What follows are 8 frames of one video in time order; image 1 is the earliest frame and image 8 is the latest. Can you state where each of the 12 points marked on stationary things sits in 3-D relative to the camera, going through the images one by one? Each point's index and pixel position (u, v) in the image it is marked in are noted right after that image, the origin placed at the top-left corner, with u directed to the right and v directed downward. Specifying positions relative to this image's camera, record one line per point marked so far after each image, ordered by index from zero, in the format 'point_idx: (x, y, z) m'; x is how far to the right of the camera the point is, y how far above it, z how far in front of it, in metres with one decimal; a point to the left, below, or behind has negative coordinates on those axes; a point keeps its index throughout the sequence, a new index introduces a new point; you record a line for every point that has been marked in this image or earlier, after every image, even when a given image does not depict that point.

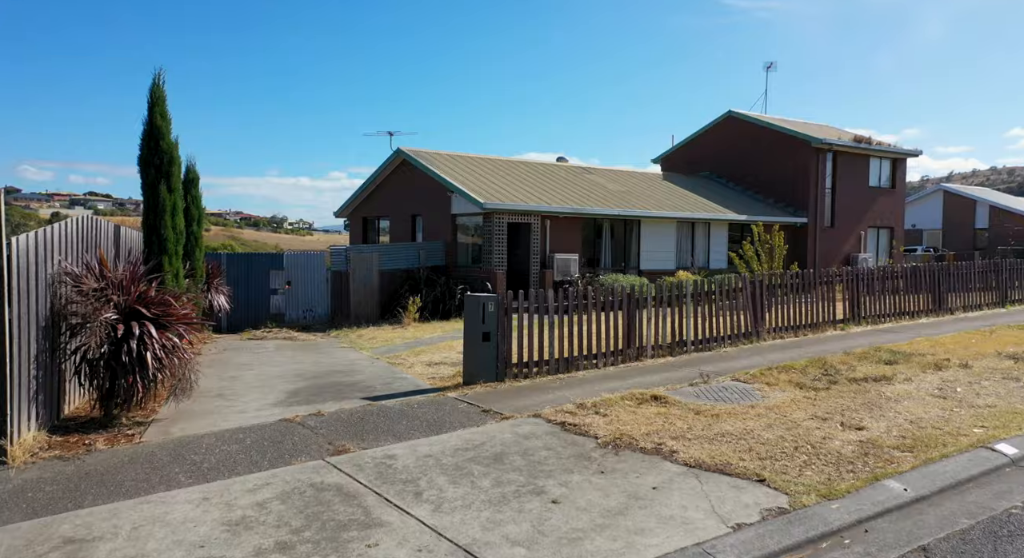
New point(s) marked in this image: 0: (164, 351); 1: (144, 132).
0: (-2.7, -0.6, +5.7) m
1: (-4.2, +1.7, +8.3) m
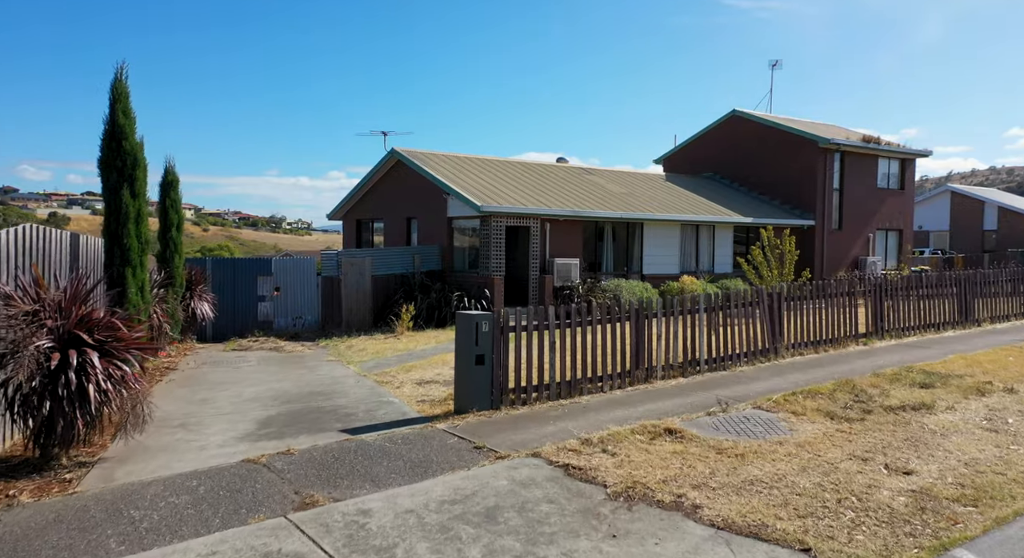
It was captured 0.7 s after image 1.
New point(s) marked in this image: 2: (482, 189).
0: (-2.7, -0.7, +5.0) m
1: (-4.2, +1.5, +7.6) m
2: (-0.8, +2.3, +19.0) m
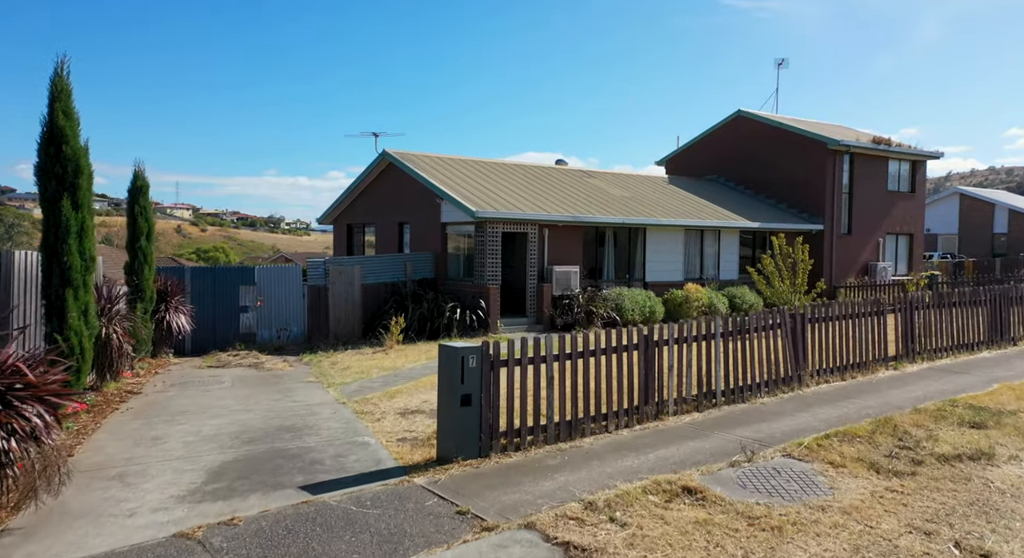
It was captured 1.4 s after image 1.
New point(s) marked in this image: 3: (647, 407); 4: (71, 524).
0: (-2.8, -0.9, +4.1) m
1: (-4.3, +1.3, +6.7) m
2: (-0.8, +2.1, +18.1) m
3: (+1.2, -1.1, +6.5) m
4: (-2.6, -1.5, +4.4) m
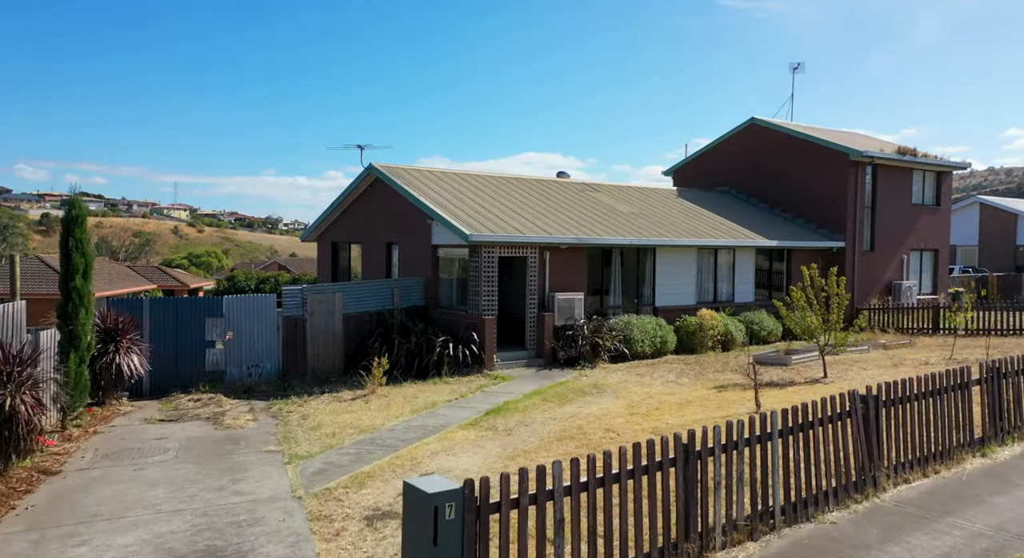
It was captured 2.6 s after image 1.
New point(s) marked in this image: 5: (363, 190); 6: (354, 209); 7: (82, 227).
0: (-2.8, -1.5, +2.5) m
1: (-4.3, +0.7, +5.0) m
2: (-0.9, +1.5, +16.5) m
3: (+1.2, -1.7, +4.9) m
4: (-2.7, -2.1, +2.7) m
5: (-3.8, +2.3, +18.7) m
6: (-4.2, +1.8, +19.4) m
7: (-5.9, +0.7, +10.1) m
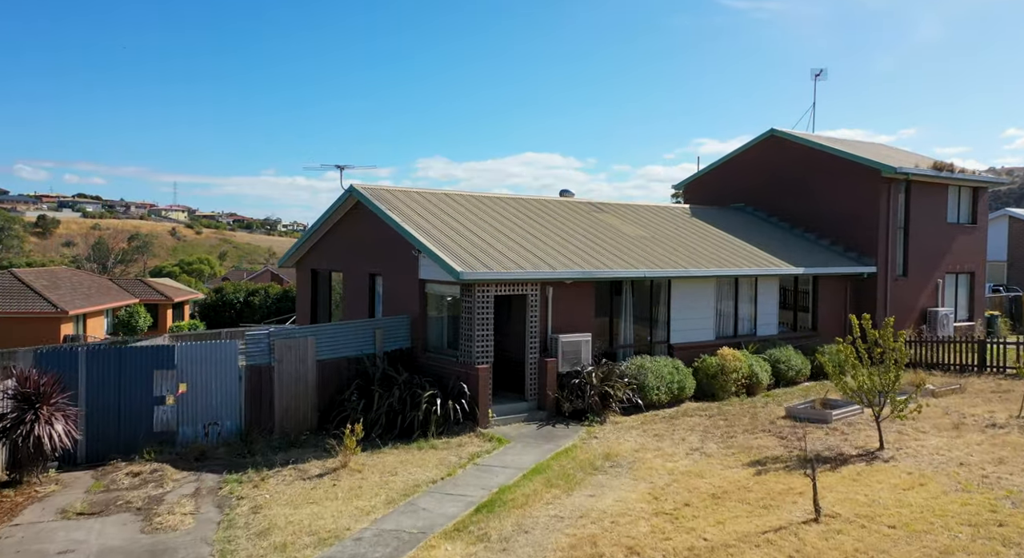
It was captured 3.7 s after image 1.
0: (-2.9, -2.3, +0.5) m
1: (-4.3, -0.1, +3.1) m
2: (-0.9, +0.7, +14.5) m
3: (+1.1, -2.5, +2.9) m
4: (-2.7, -2.8, +0.8) m
5: (-3.8, +1.5, +16.7) m
6: (-4.2, +1.1, +17.5) m
7: (-6.0, 0.0, +8.2) m
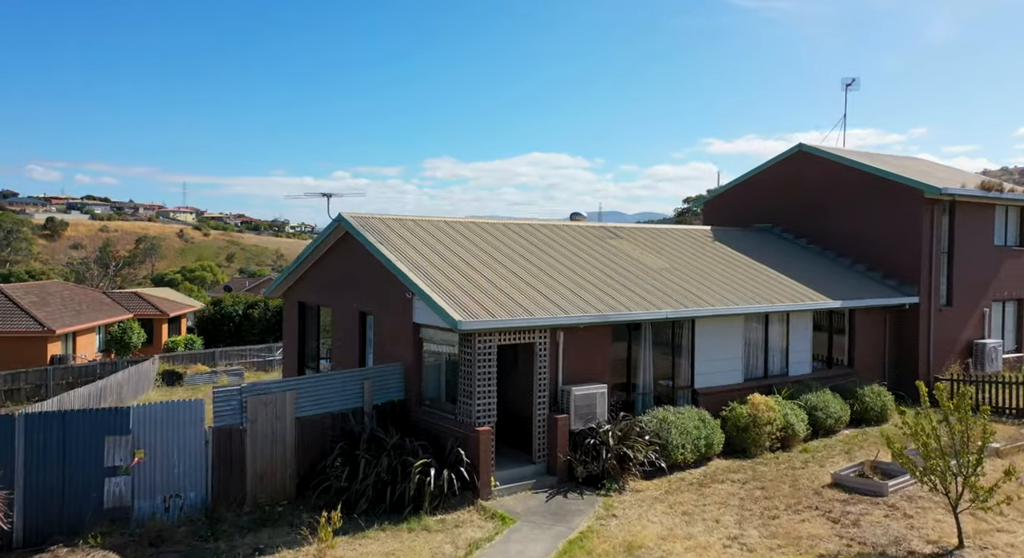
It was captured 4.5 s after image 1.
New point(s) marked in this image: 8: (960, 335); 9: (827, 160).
0: (-2.9, -3.0, -1.1) m
1: (-4.4, -0.8, +1.4) m
2: (-0.8, 0.0, +12.9) m
3: (+1.1, -3.3, +1.2) m
4: (-2.7, -3.6, -0.9) m
5: (-3.7, +0.7, +15.1) m
6: (-4.1, +0.3, +15.9) m
7: (-5.9, -0.8, +6.6) m
8: (+11.3, -1.4, +18.6) m
9: (+8.4, +3.2, +19.6) m
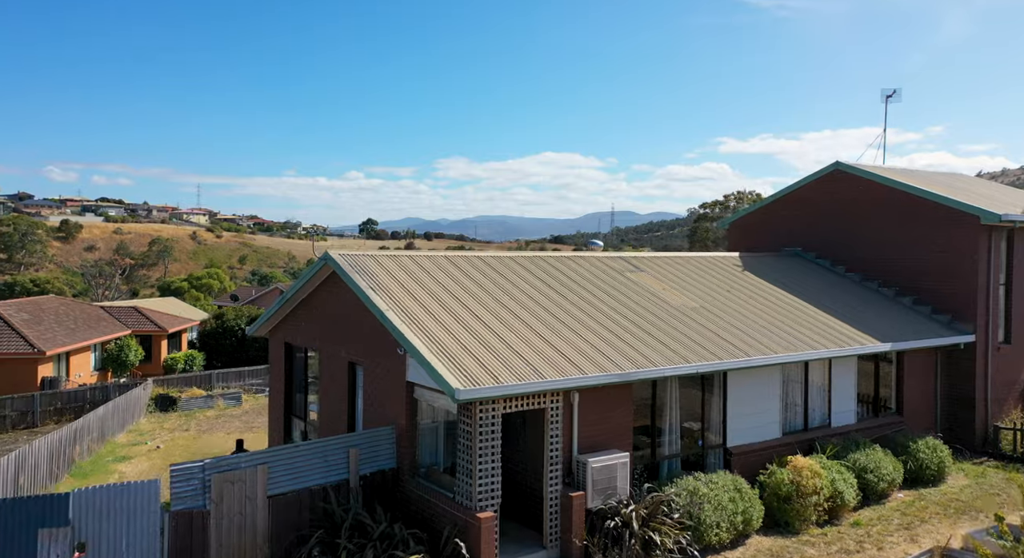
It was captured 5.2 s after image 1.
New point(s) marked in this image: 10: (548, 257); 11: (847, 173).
0: (-3.0, -3.8, -2.8) m
1: (-4.4, -1.6, -0.2) m
2: (-0.7, -0.8, +11.2) m
3: (+1.0, -4.0, -0.5) m
4: (-2.8, -4.4, -2.5) m
5: (-3.6, -0.1, +13.5) m
6: (-3.9, -0.5, +14.2) m
7: (-5.9, -1.6, +5.0) m
8: (+11.5, -2.2, +16.7) m
9: (+8.6, +2.4, +17.8) m
10: (+0.7, +0.5, +15.3) m
11: (+8.3, +2.7, +18.3) m
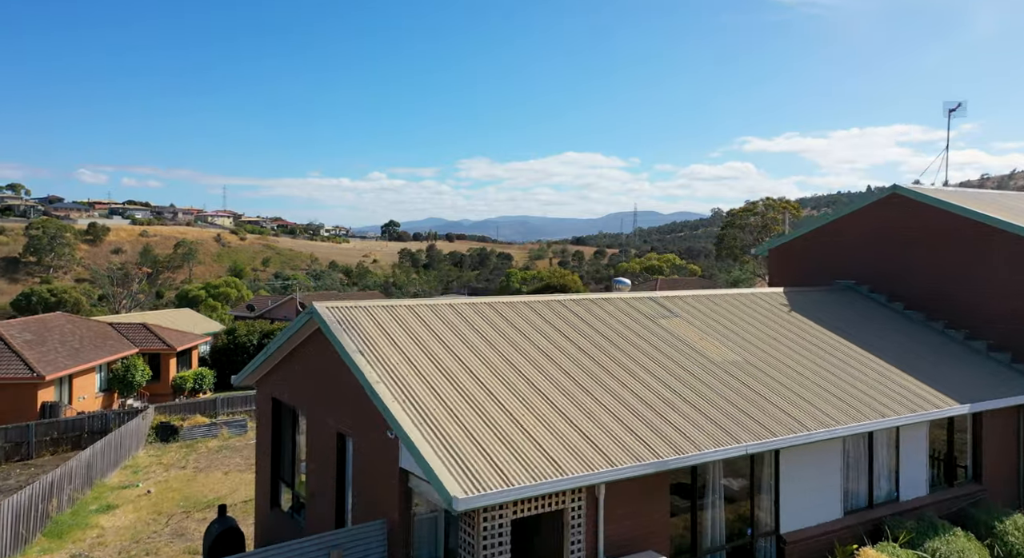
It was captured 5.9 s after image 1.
0: (-3.3, -4.7, -4.6) m
1: (-4.6, -2.5, -1.9) m
2: (-0.6, -1.7, +9.3) m
3: (+0.8, -4.9, -2.4) m
4: (-3.1, -5.2, -4.3) m
5: (-3.3, -0.9, +11.7) m
6: (-3.7, -1.3, +12.5) m
7: (-5.9, -2.4, +3.3) m
8: (+11.9, -3.1, +14.5) m
9: (+9.0, +1.5, +15.7) m
10: (+1.0, -0.4, +13.4) m
11: (+8.7, +1.8, +16.2) m
